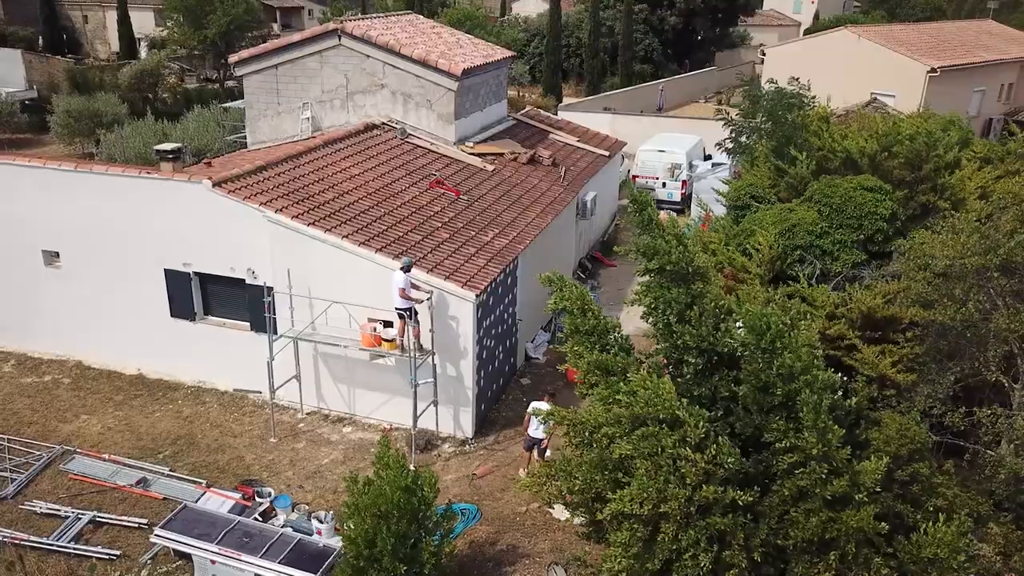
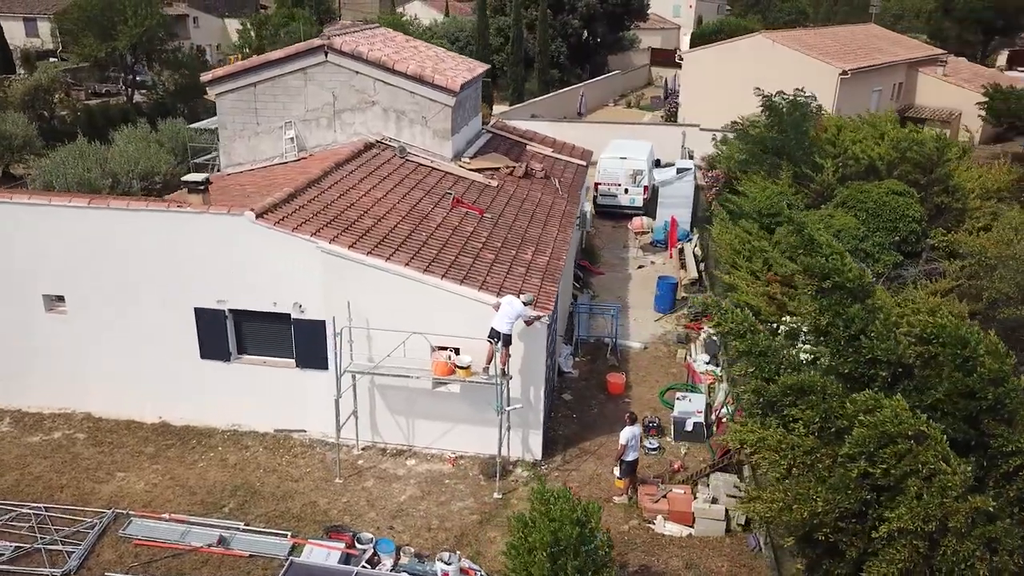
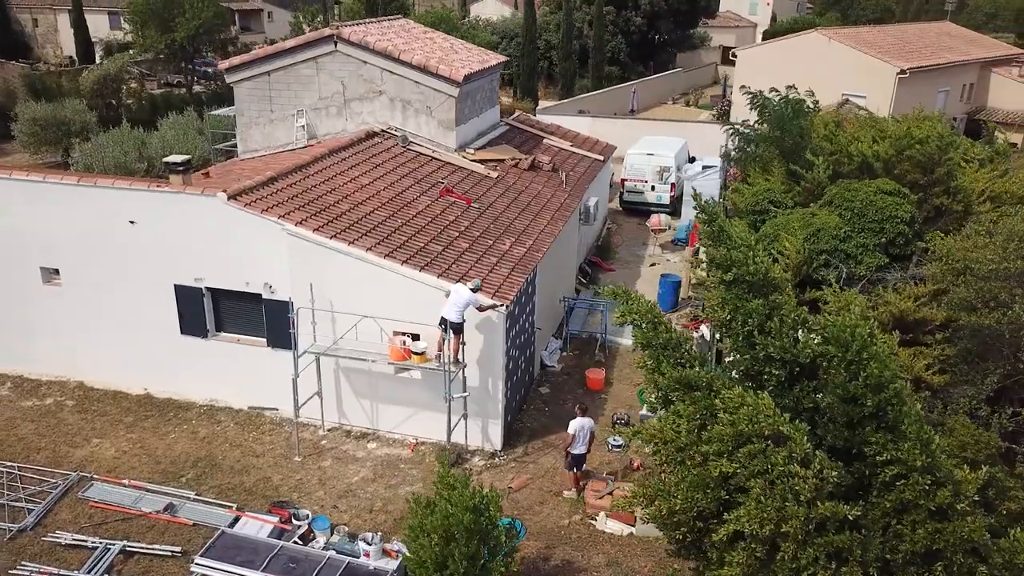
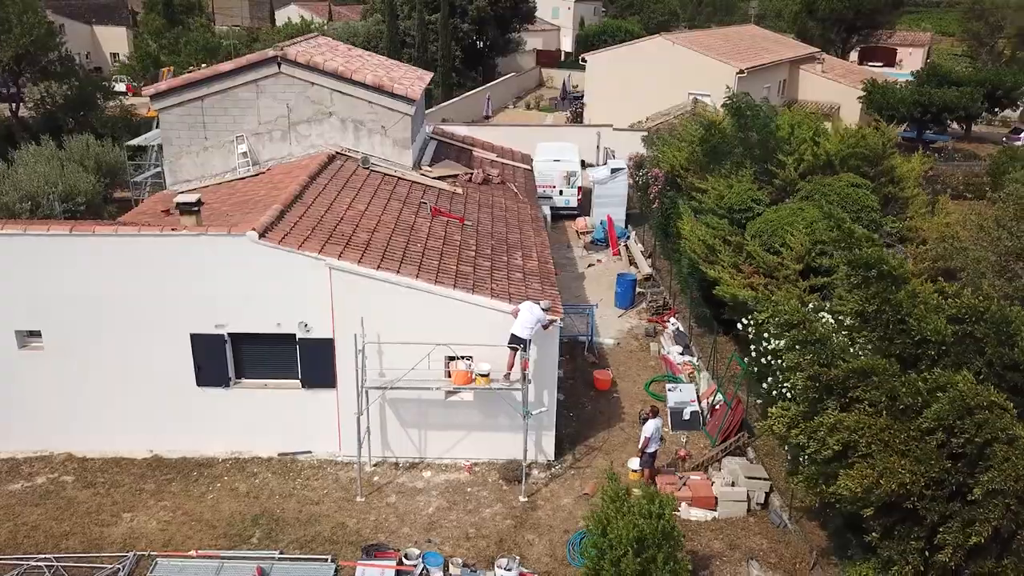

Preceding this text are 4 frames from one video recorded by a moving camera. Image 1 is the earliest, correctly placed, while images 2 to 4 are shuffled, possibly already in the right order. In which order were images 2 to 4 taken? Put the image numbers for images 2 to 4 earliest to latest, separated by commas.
3, 2, 4
